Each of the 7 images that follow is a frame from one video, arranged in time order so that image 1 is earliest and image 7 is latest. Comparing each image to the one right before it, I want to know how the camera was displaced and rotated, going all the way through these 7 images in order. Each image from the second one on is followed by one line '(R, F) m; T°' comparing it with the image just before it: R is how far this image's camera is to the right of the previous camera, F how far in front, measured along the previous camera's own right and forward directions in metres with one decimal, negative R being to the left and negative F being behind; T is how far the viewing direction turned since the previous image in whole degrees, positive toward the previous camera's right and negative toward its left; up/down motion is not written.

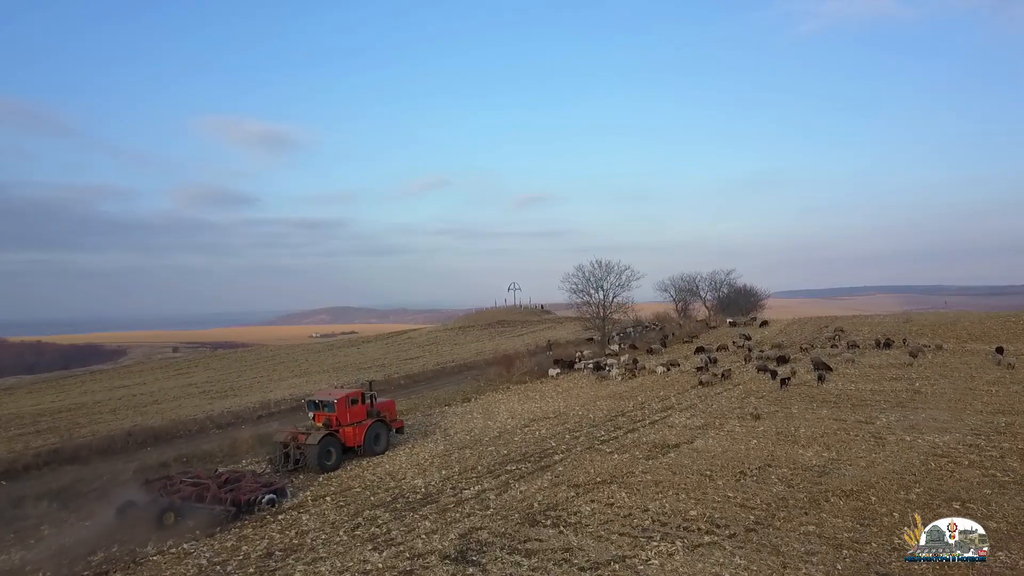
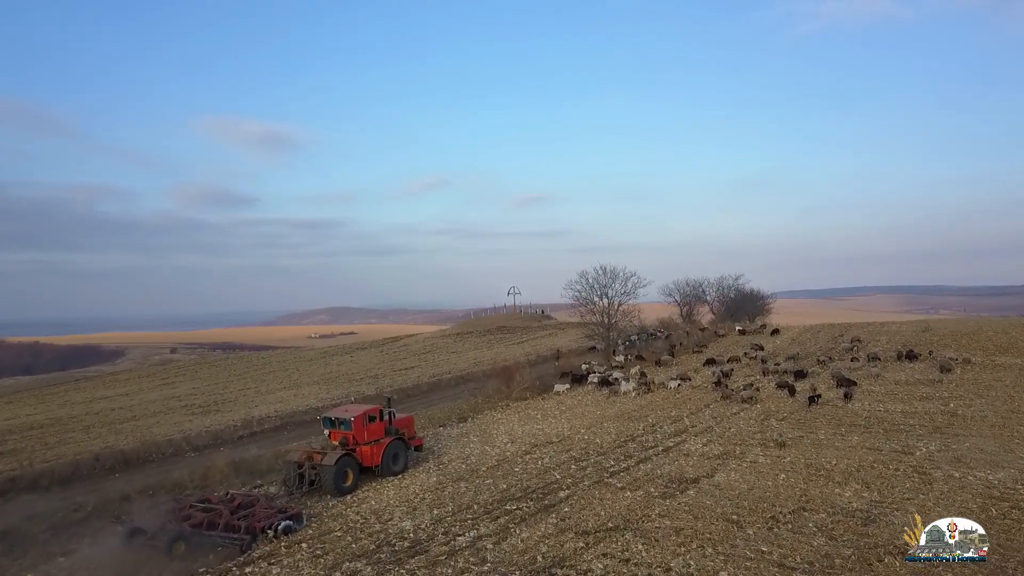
(0.0, +2.0) m; 0°
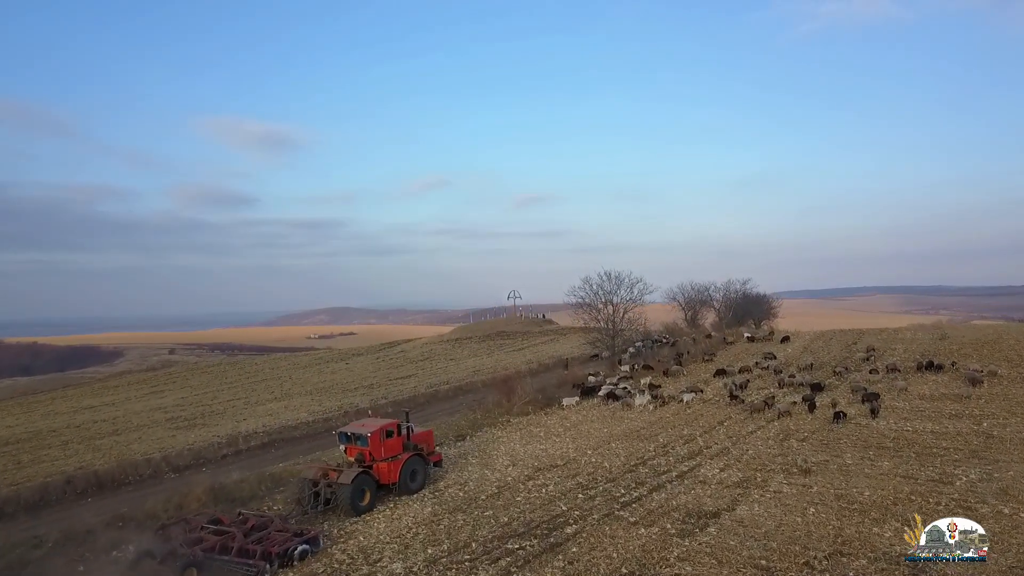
(-0.1, +1.6) m; 0°
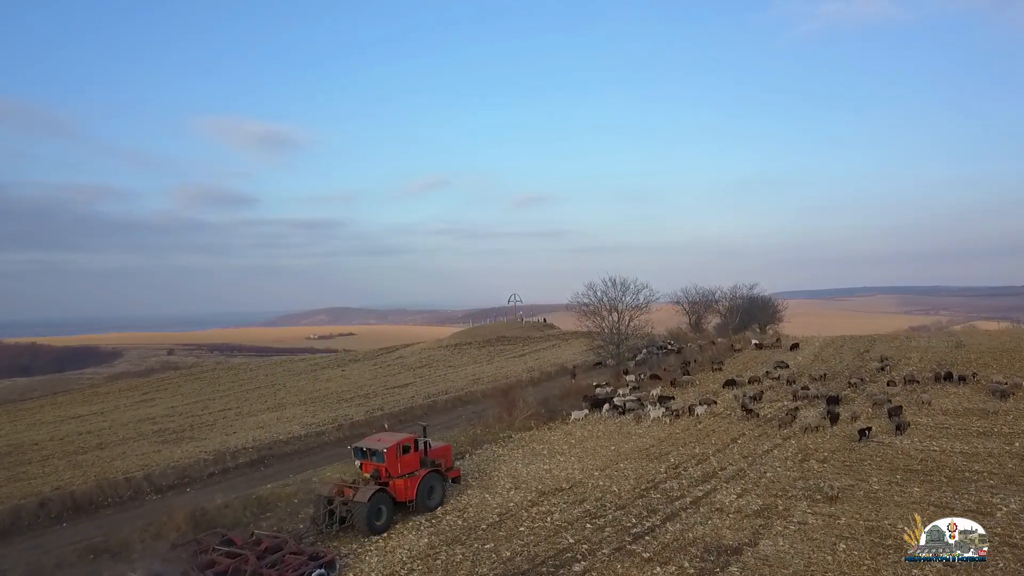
(-0.1, +1.3) m; 0°
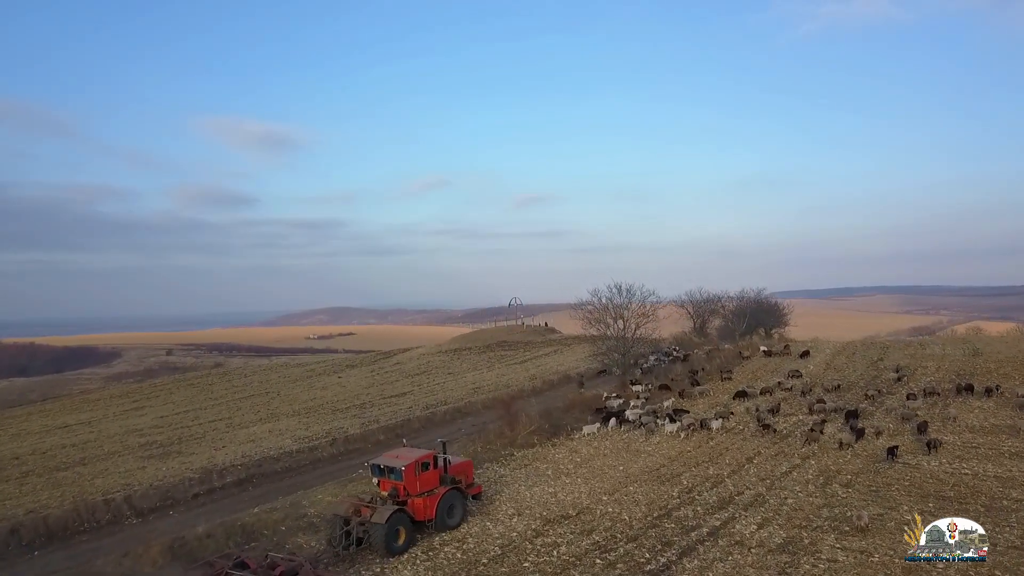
(-0.1, +1.3) m; 0°
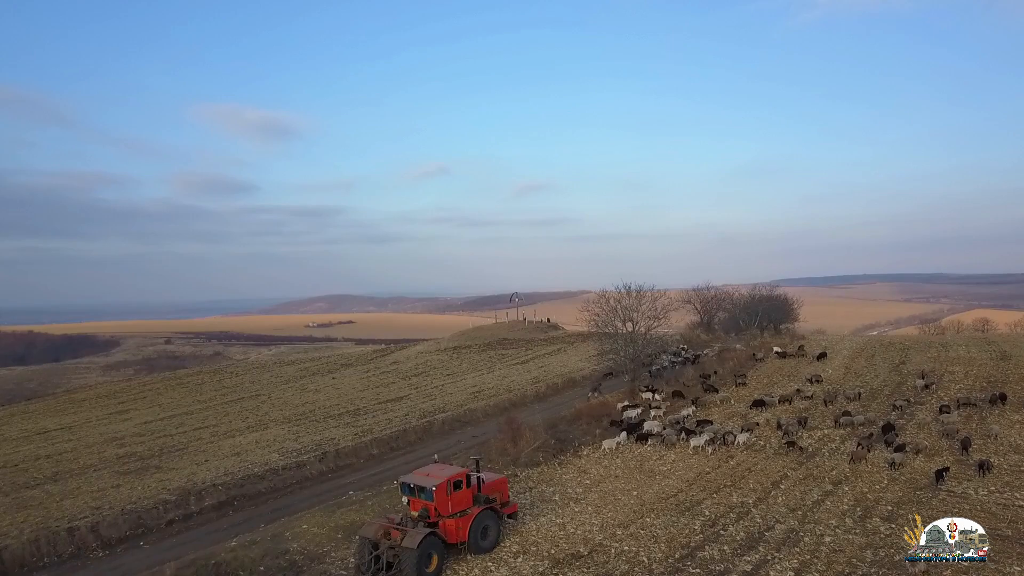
(-0.2, +2.1) m; 0°
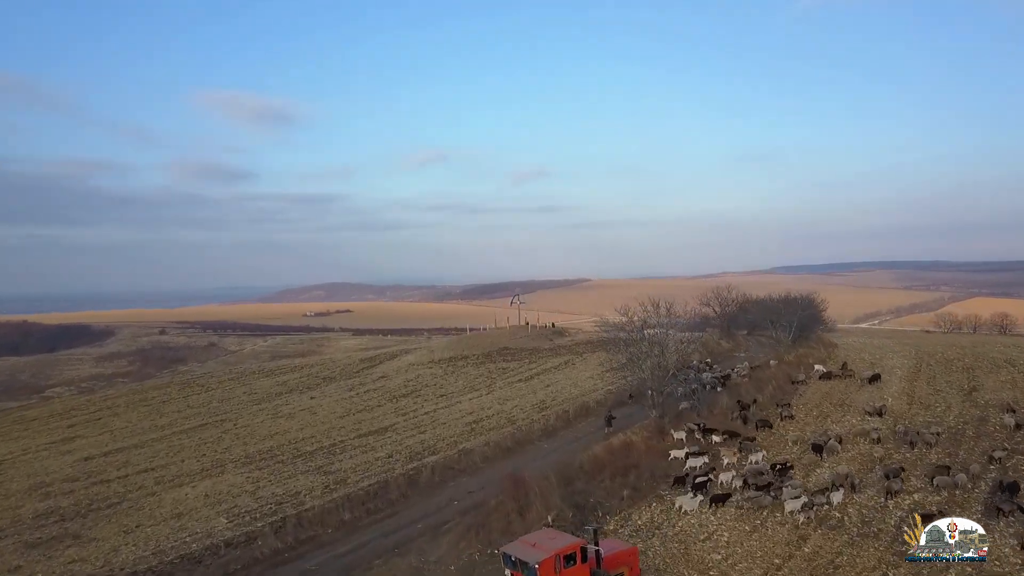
(-0.3, +5.5) m; 0°
